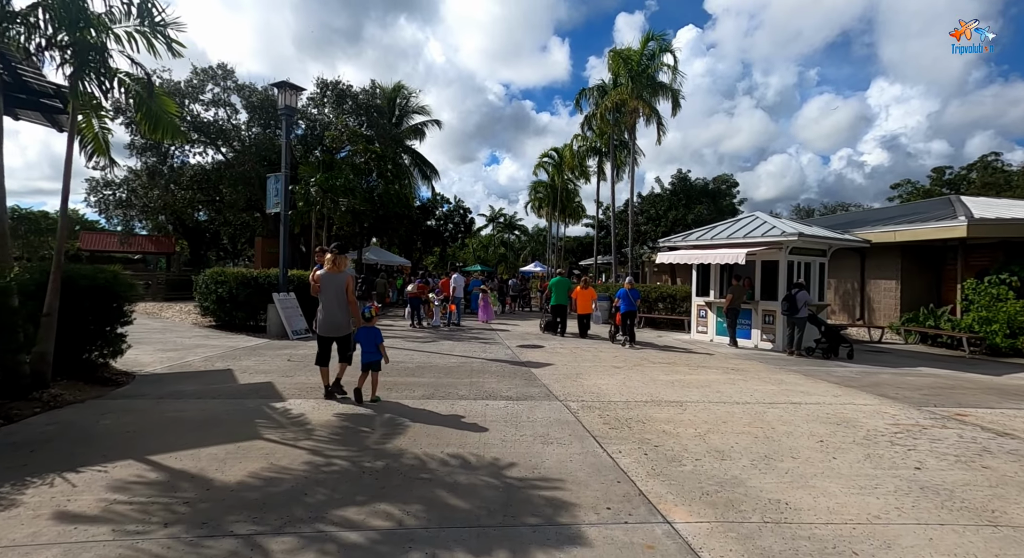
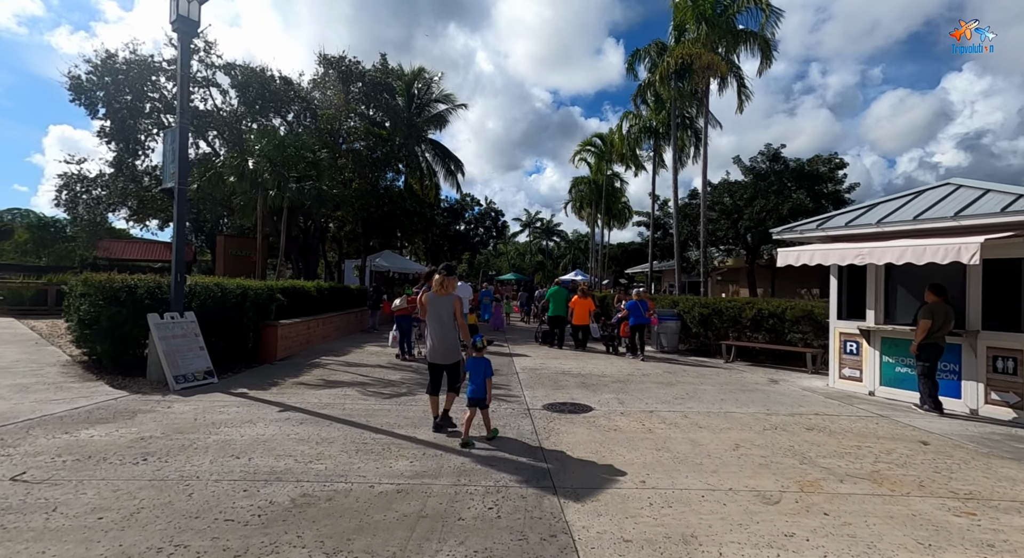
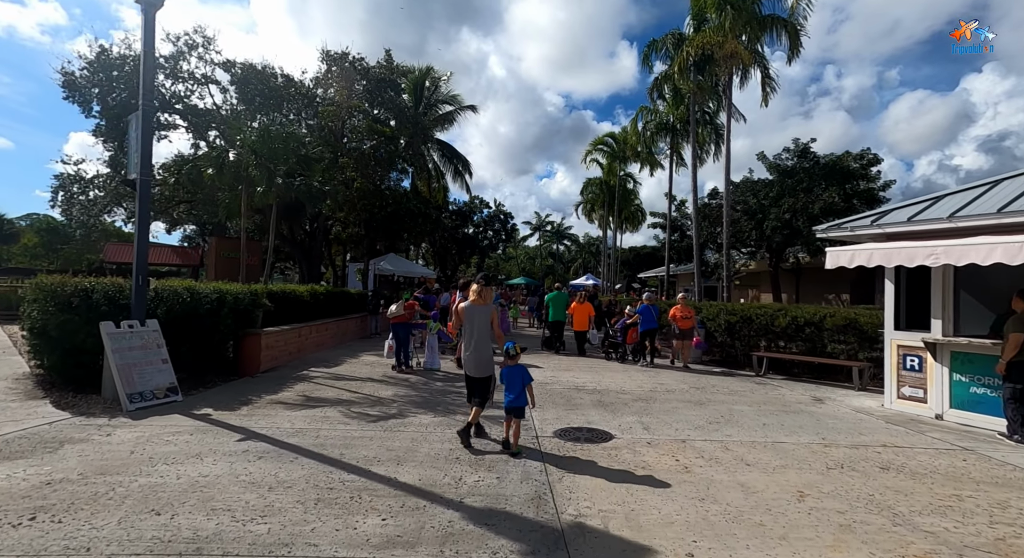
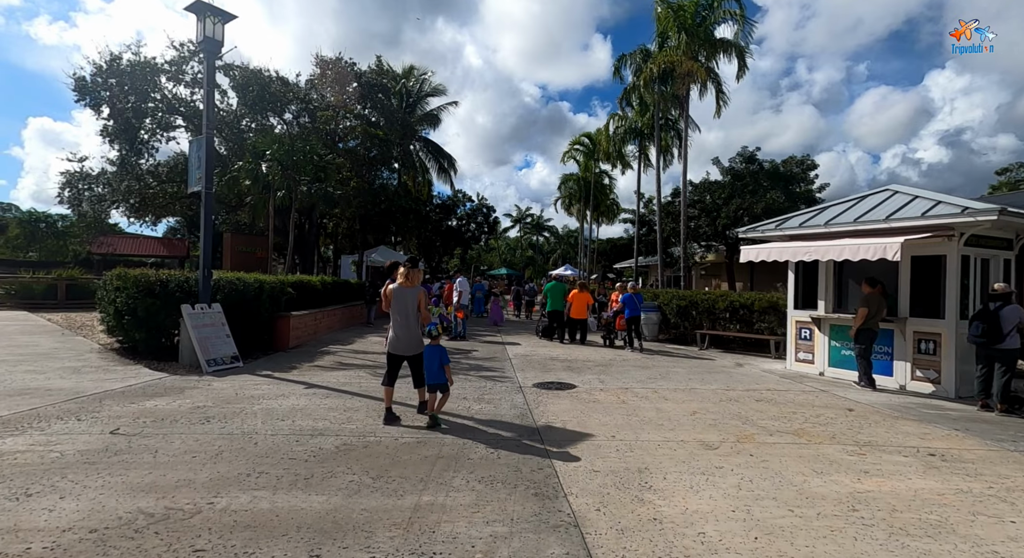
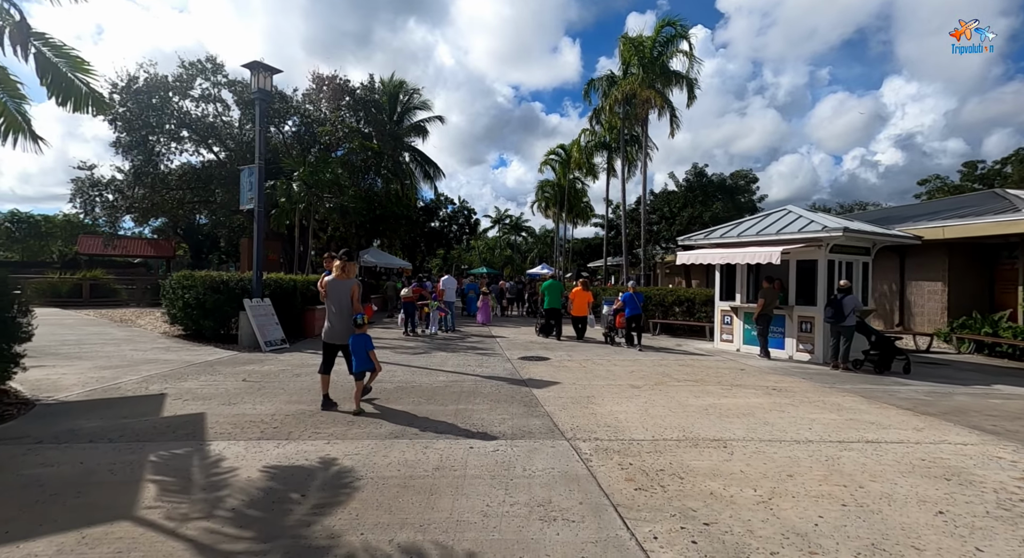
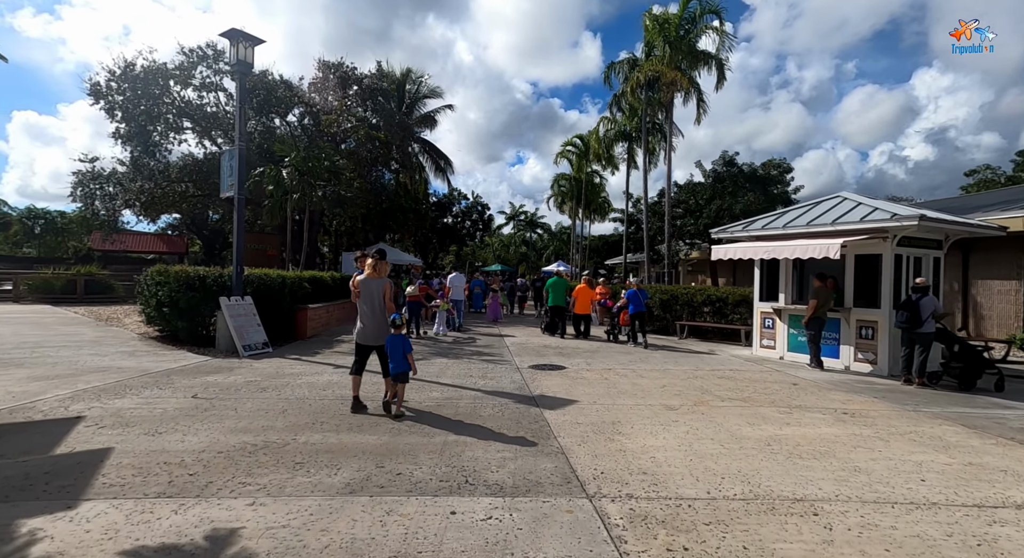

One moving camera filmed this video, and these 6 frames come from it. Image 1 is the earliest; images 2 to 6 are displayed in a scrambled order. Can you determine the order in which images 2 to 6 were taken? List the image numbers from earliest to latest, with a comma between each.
5, 6, 4, 2, 3
